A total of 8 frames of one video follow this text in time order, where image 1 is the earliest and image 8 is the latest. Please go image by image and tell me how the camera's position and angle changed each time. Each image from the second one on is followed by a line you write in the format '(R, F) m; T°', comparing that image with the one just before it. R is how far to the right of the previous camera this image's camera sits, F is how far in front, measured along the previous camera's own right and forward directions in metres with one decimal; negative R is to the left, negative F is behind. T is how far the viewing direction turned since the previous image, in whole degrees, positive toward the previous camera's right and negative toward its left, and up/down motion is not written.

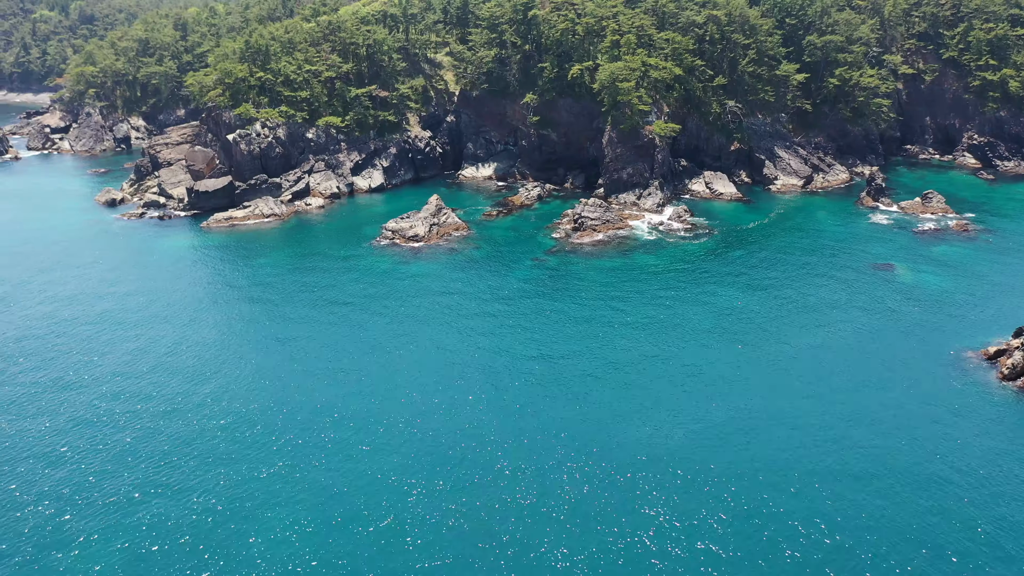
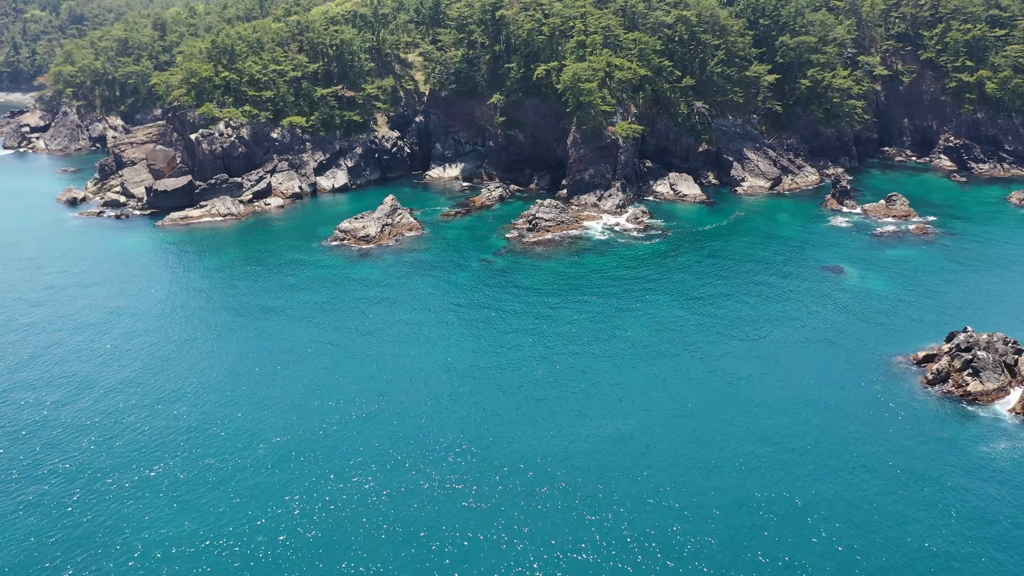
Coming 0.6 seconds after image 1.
(+7.2, +0.4) m; -1°
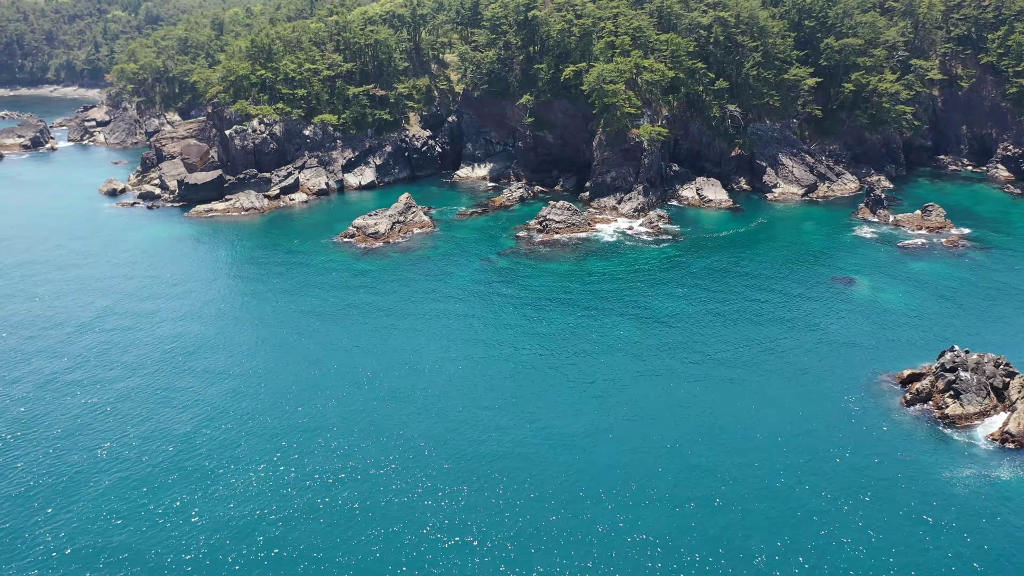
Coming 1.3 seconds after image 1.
(+8.9, +0.7) m; -6°
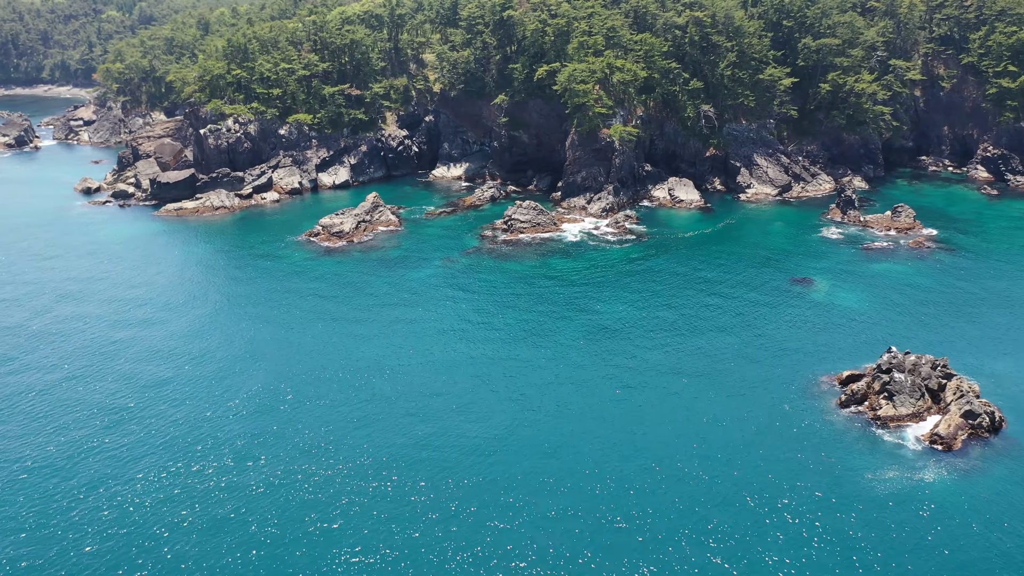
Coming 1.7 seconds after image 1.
(+5.5, 0.0) m; -1°
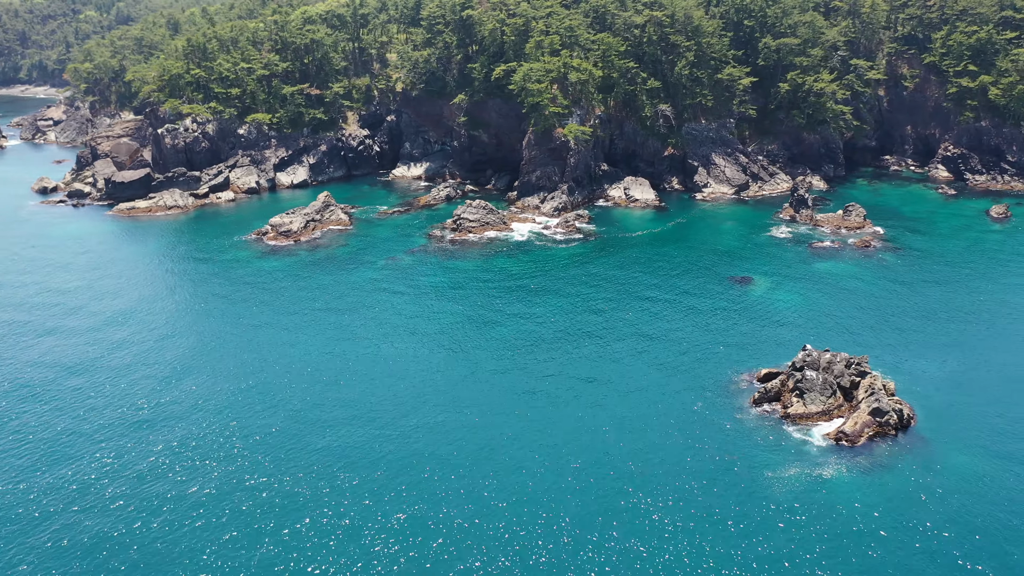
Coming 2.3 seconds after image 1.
(+6.1, 0.0) m; 0°
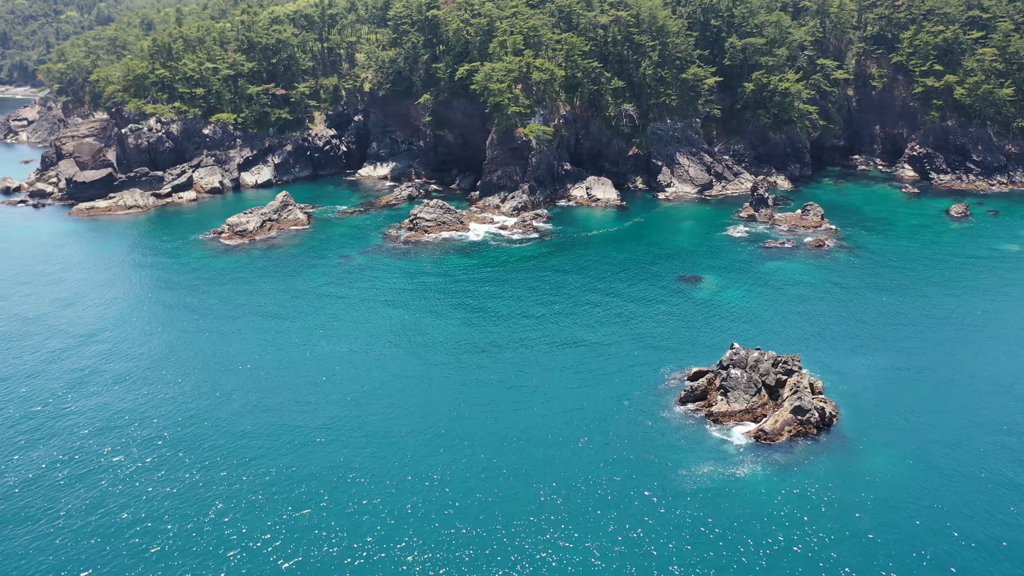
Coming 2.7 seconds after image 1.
(+5.2, 0.0) m; 0°
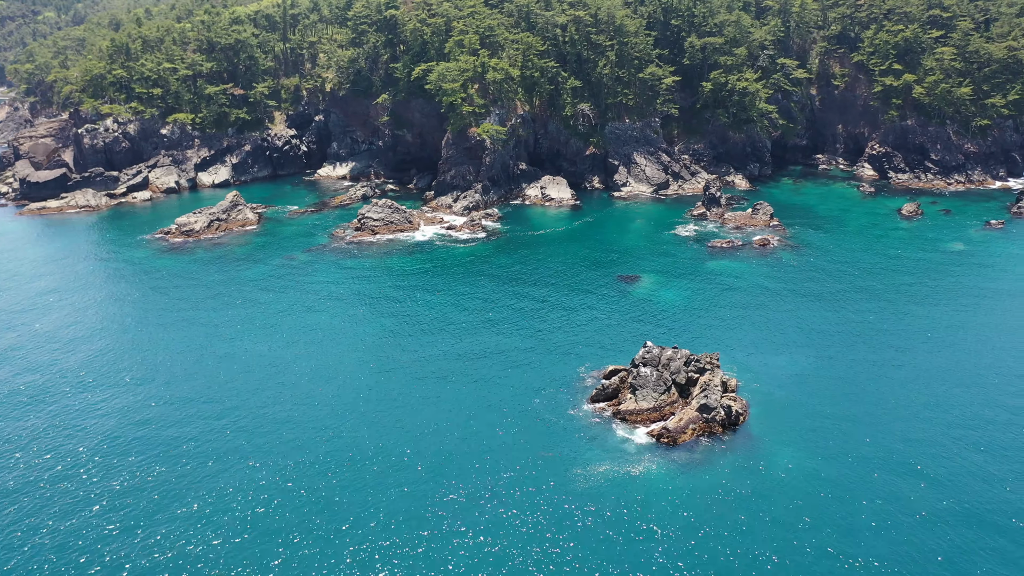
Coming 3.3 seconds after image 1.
(+6.3, 0.0) m; 0°
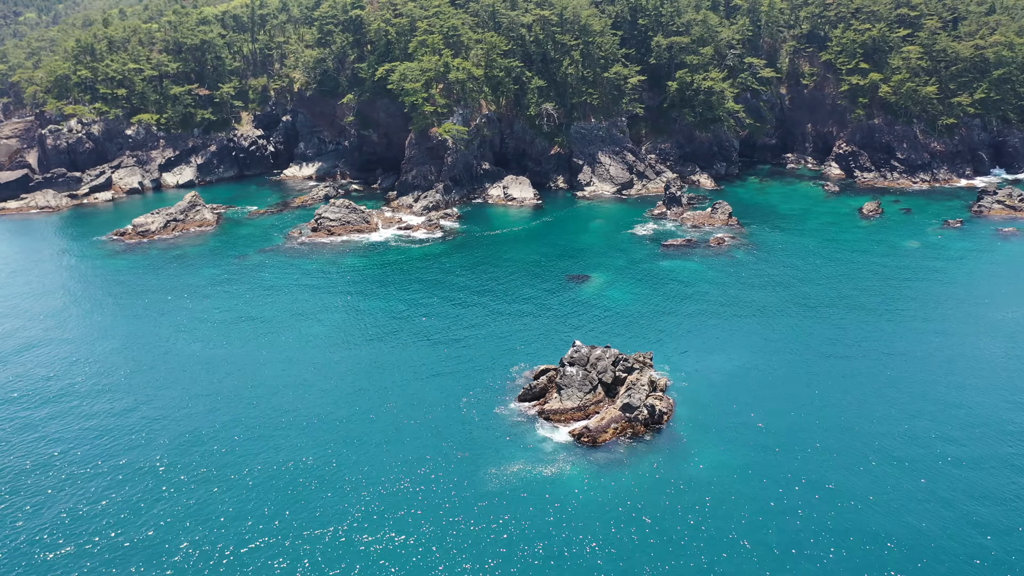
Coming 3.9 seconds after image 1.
(+5.2, +0.1) m; 0°
